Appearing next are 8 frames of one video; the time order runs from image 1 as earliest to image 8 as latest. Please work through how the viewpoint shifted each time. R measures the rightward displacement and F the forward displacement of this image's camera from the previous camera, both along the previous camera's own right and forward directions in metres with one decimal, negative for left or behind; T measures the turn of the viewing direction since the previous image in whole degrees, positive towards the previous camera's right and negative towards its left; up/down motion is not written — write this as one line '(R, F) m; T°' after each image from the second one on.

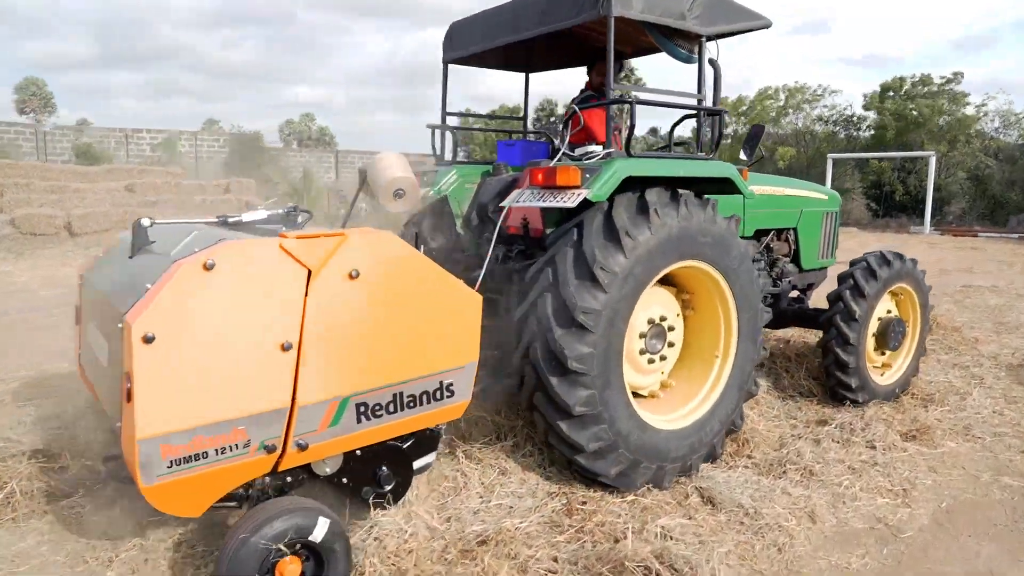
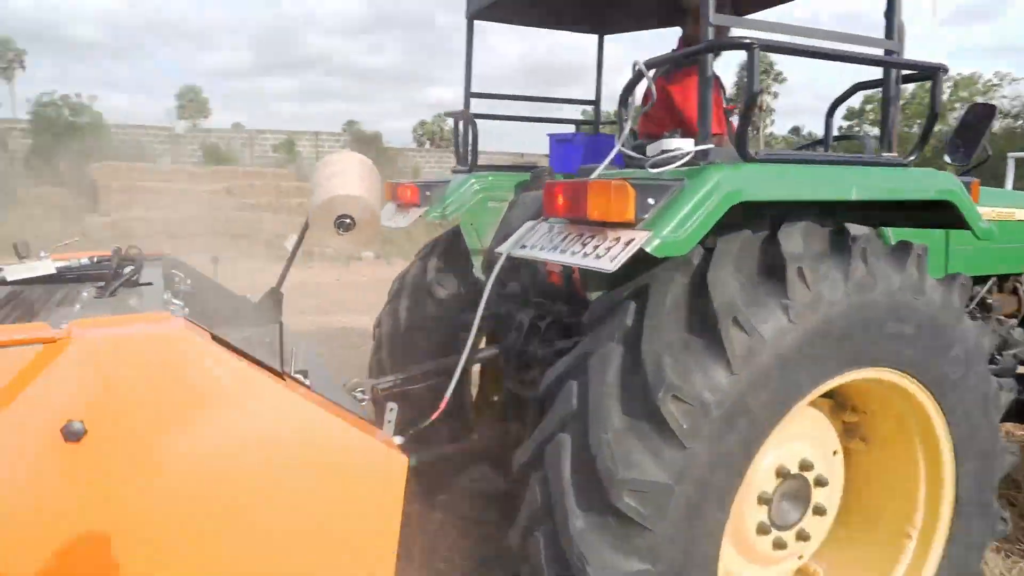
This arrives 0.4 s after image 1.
(+0.4, +2.1) m; -10°
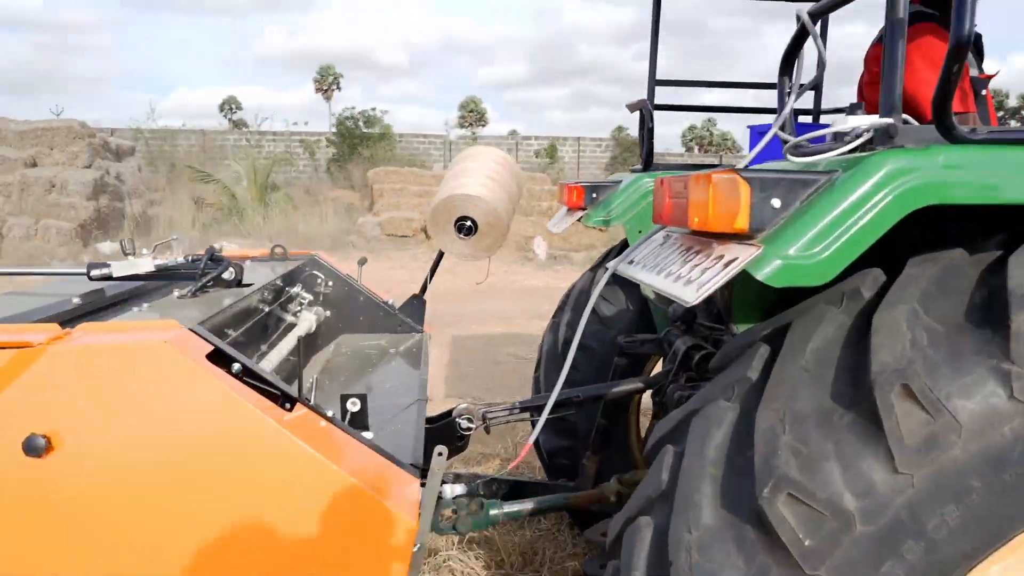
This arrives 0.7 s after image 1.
(+0.4, +0.5) m; -20°
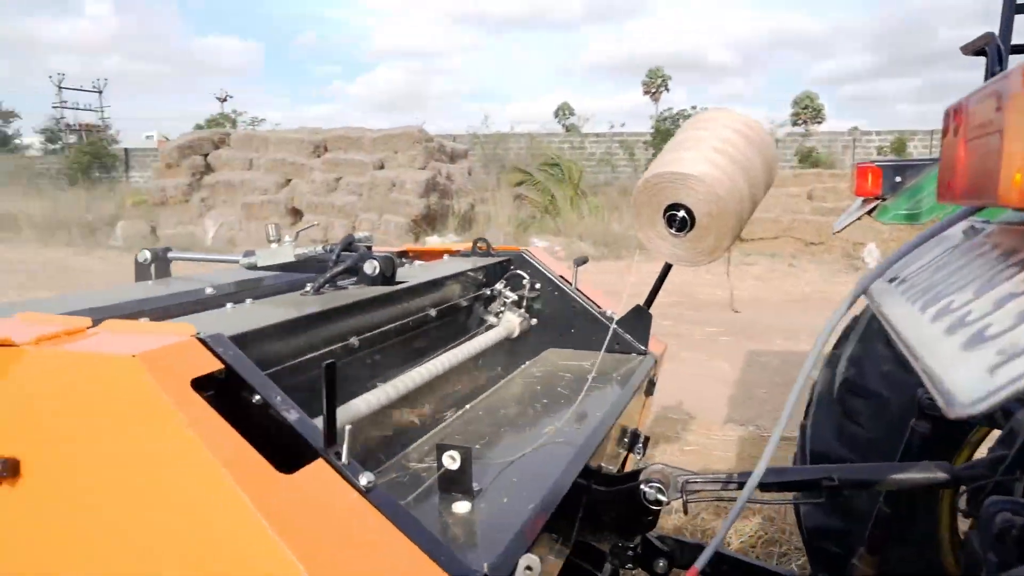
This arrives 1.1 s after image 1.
(+0.2, +0.7) m; -25°
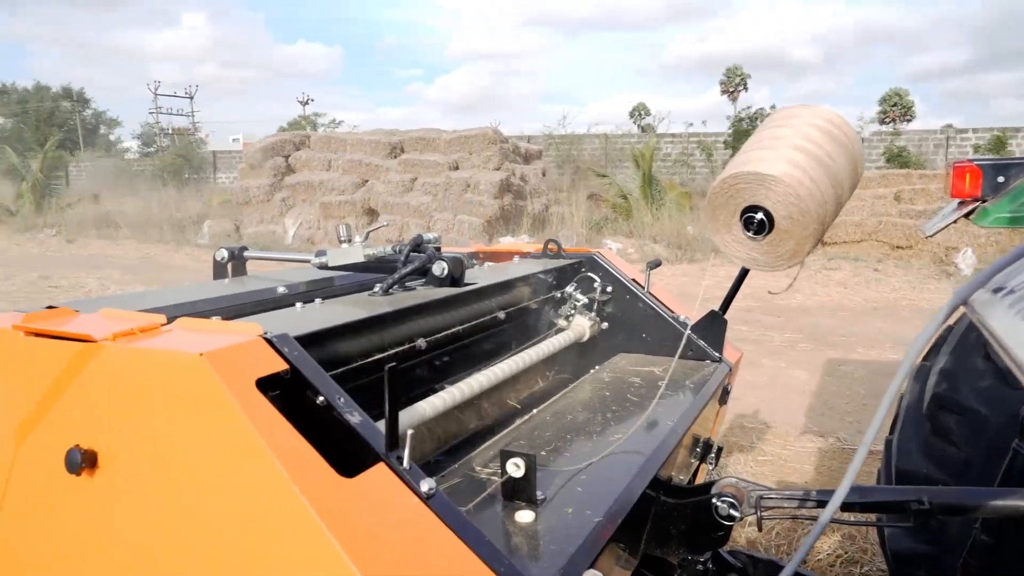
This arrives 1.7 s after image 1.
(0.0, 0.0) m; -6°
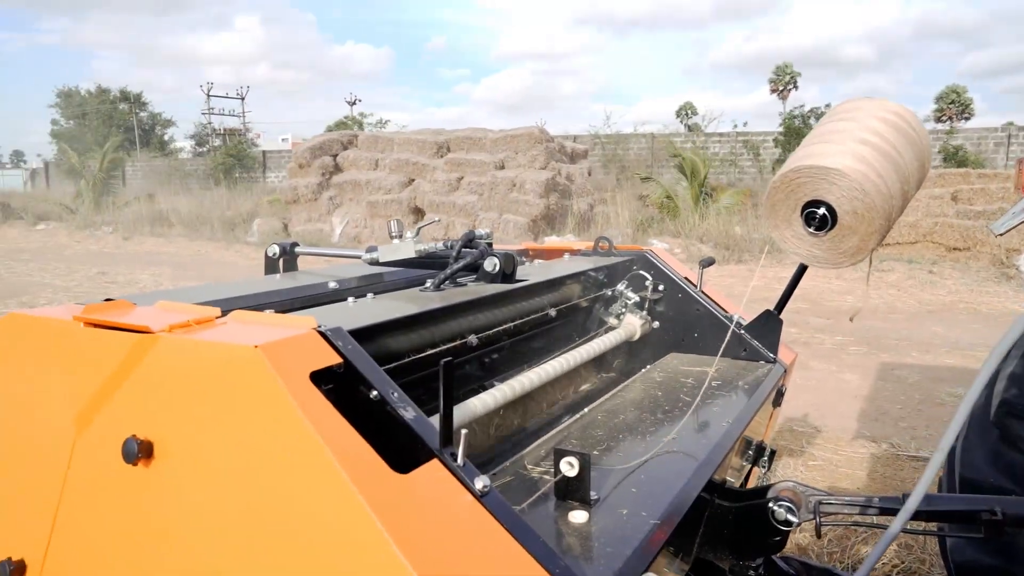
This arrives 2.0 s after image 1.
(0.0, 0.0) m; -3°
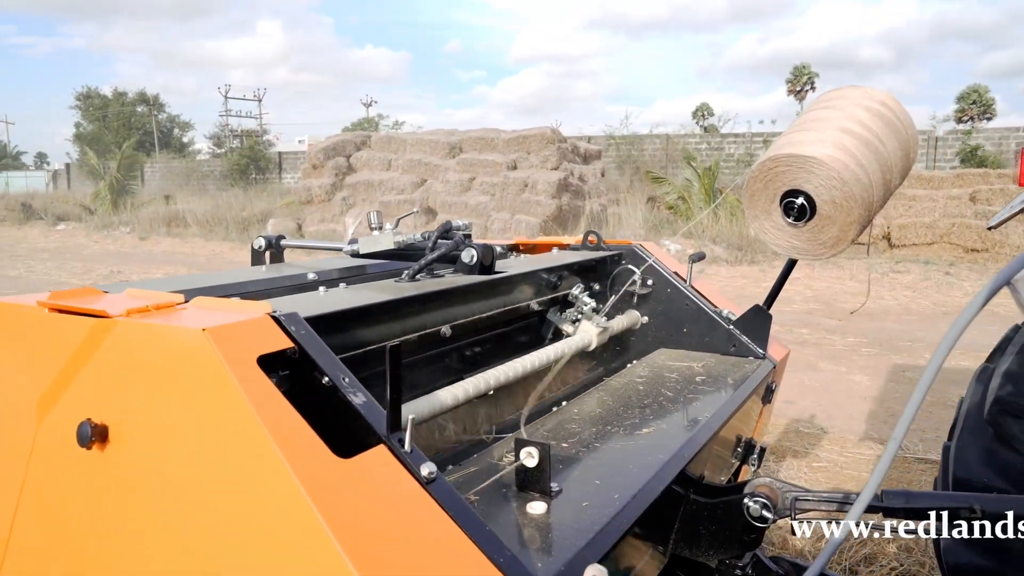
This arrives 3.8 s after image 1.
(+0.1, 0.0) m; -1°
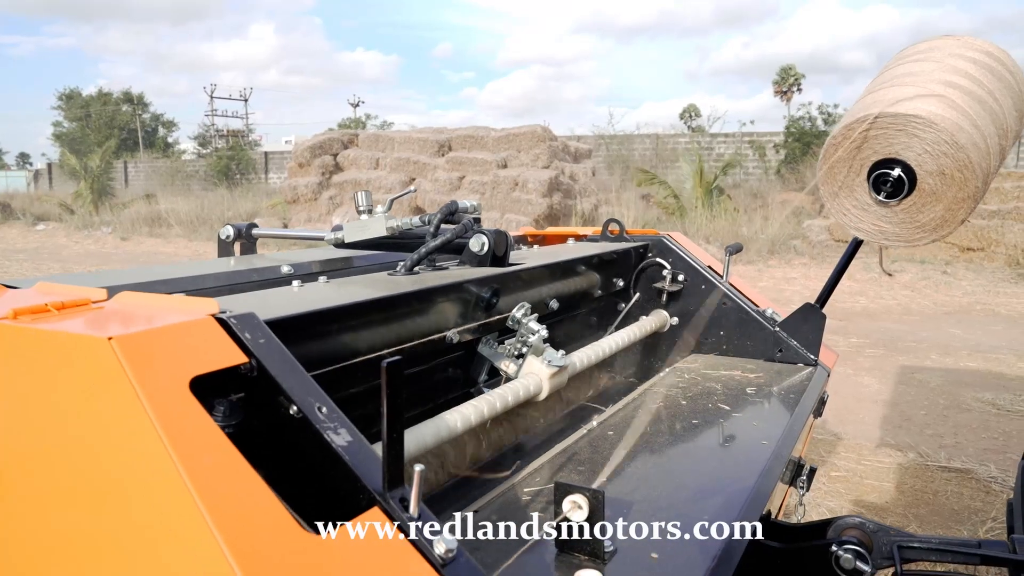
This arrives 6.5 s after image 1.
(-0.1, +0.3) m; +1°
